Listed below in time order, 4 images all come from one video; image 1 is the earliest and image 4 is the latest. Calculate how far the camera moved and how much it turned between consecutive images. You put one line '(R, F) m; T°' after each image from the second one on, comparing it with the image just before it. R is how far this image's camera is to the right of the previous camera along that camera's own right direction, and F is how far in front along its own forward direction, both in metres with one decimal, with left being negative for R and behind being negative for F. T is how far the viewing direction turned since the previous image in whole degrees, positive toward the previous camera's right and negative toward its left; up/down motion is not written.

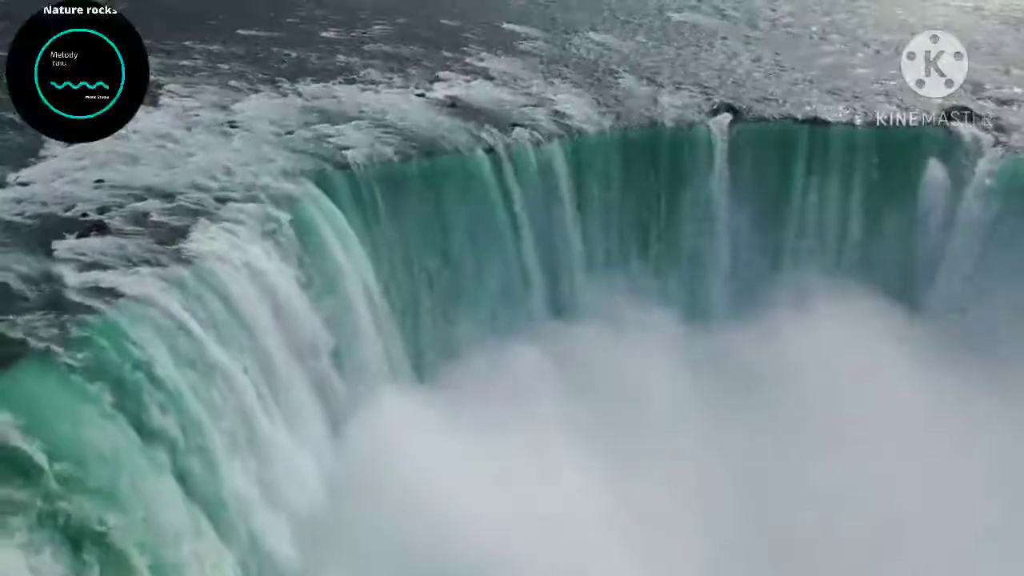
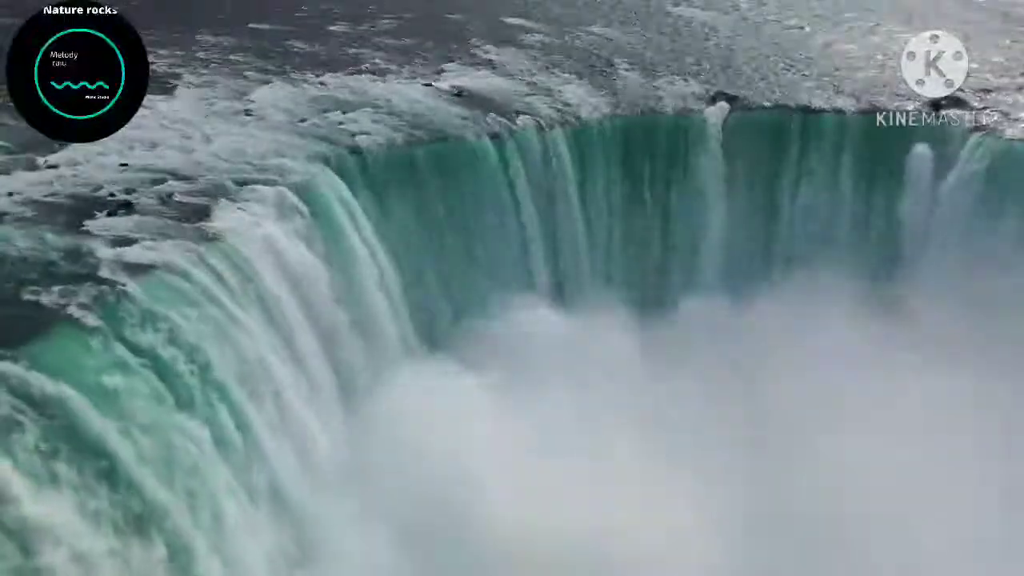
(-0.1, -0.6) m; 0°
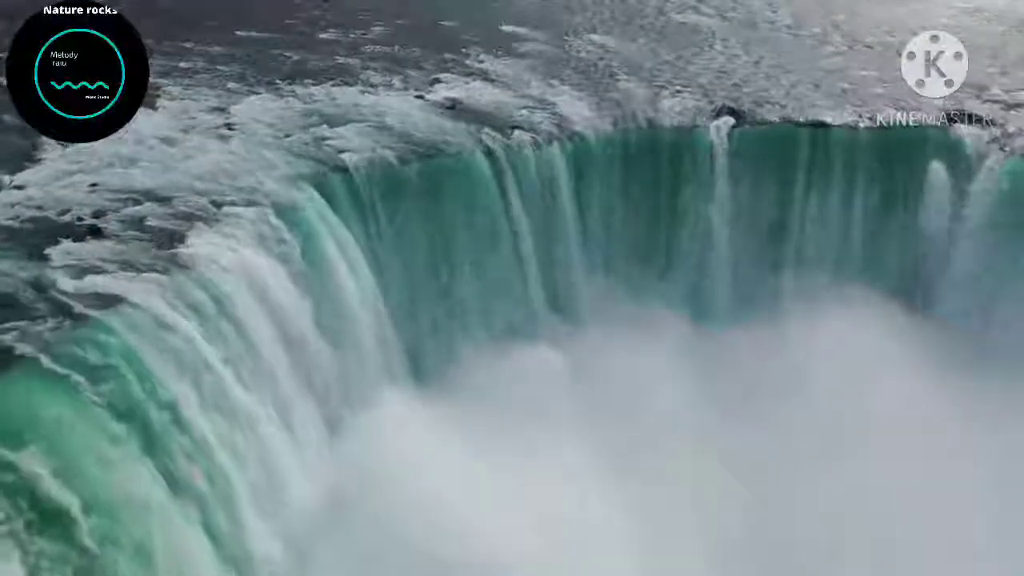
(+0.1, +0.7) m; 0°
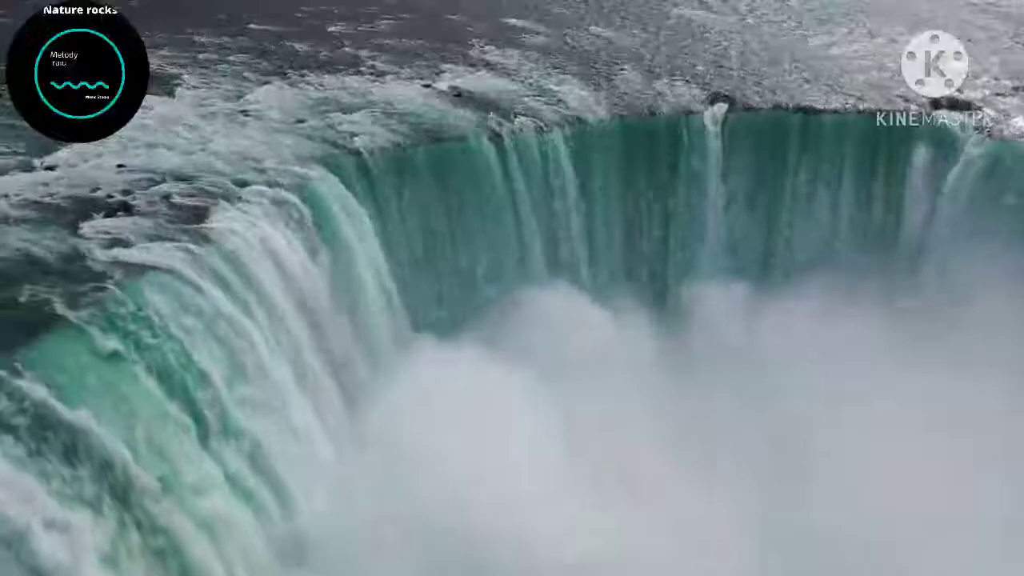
(-0.1, -0.7) m; 0°
